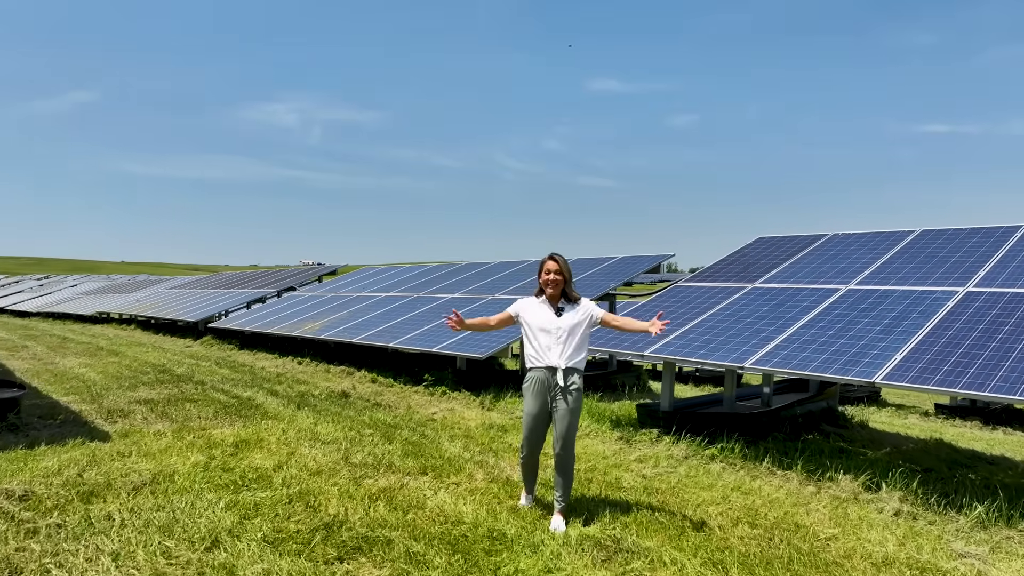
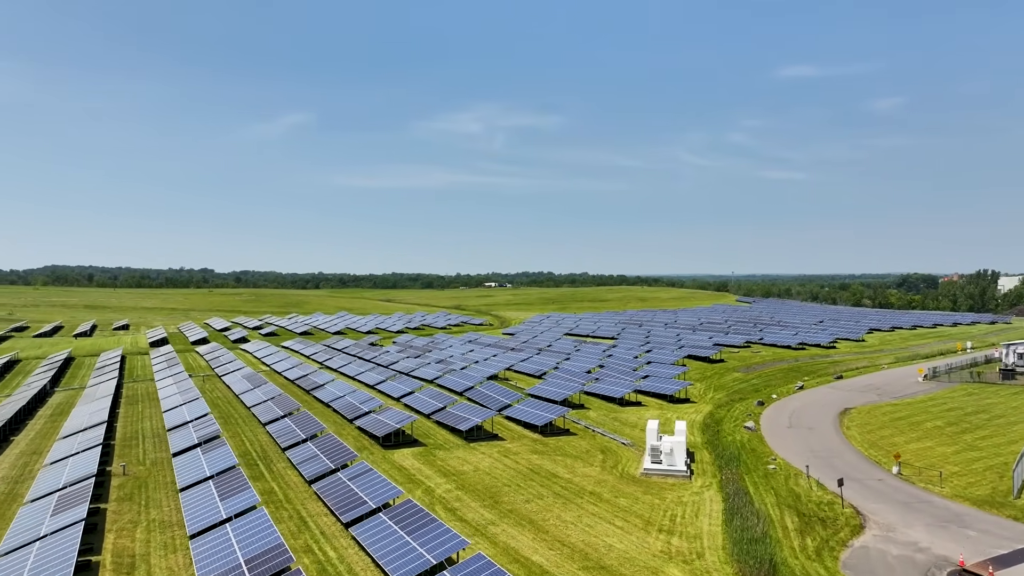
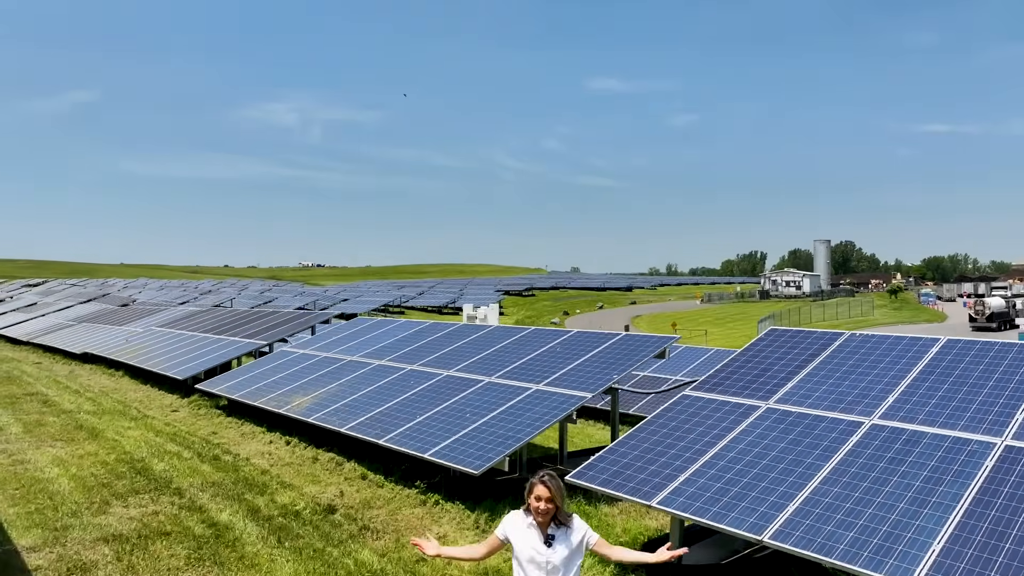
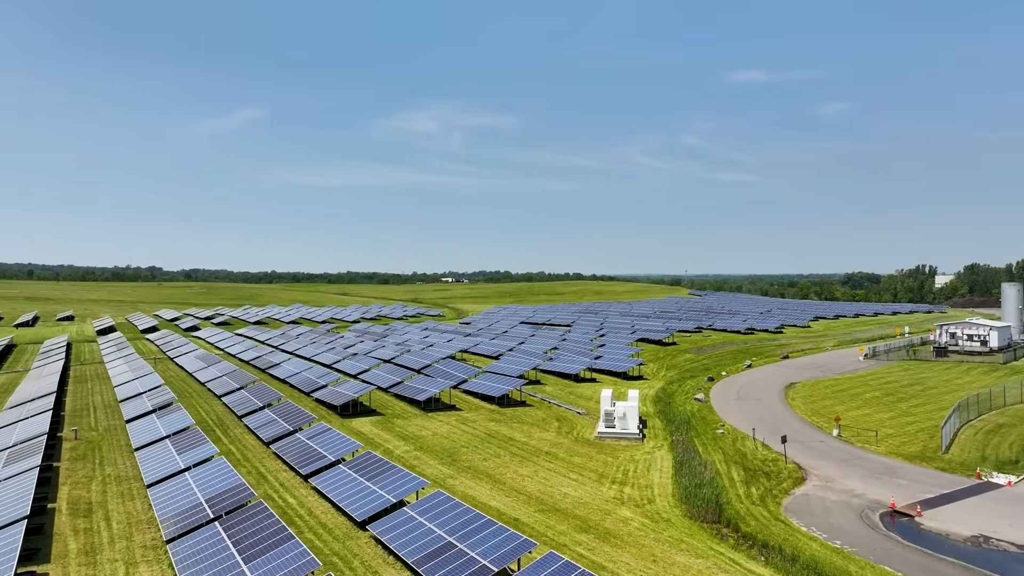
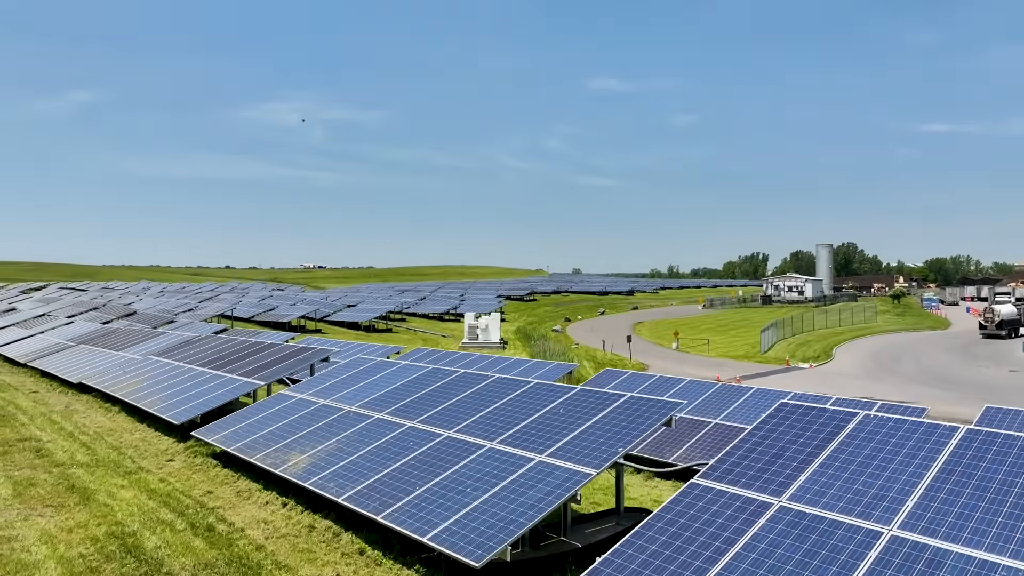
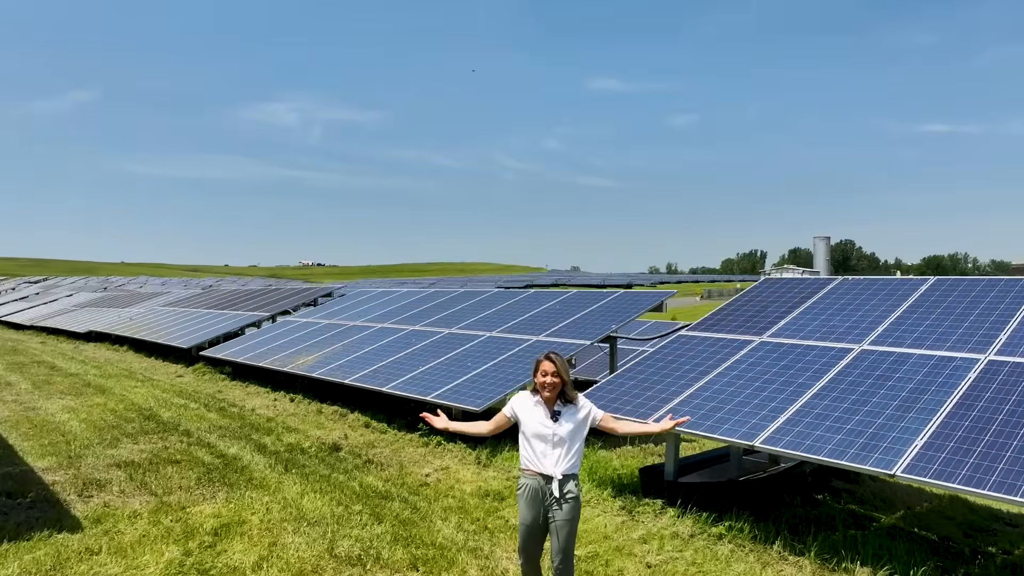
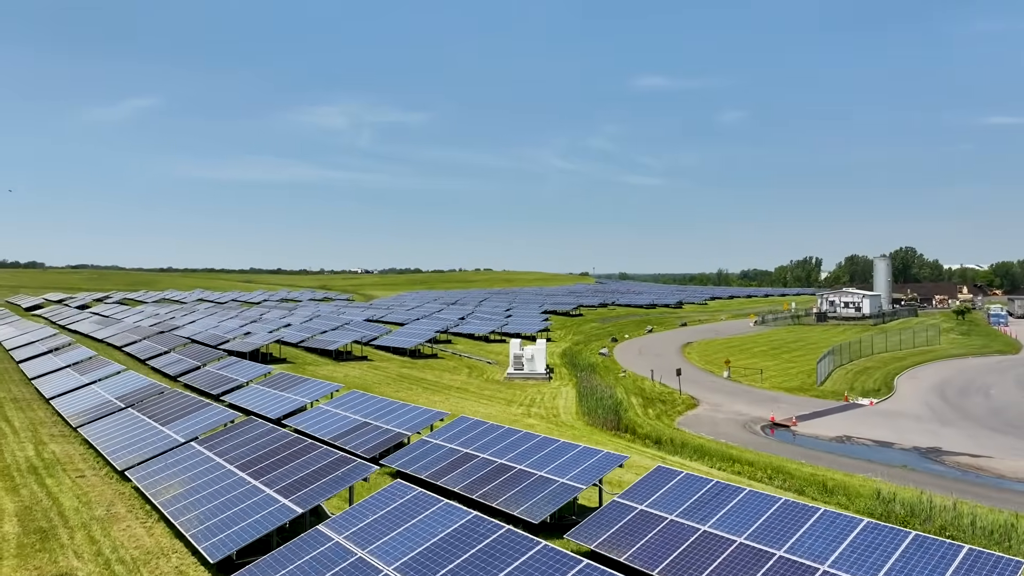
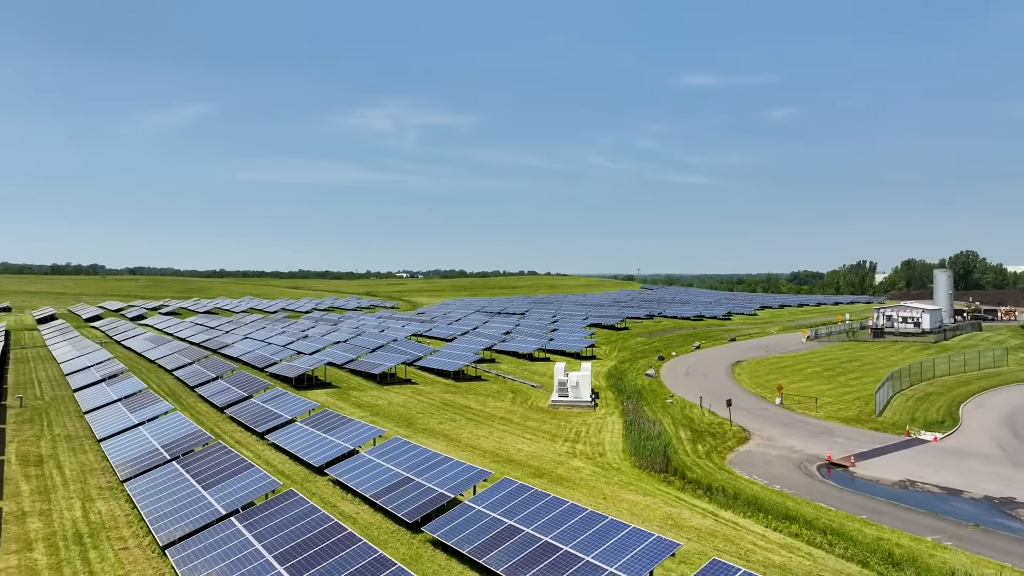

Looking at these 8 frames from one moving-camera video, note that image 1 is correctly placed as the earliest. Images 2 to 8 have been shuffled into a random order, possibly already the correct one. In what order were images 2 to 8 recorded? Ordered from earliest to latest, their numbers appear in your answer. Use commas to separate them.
6, 3, 5, 7, 8, 4, 2
